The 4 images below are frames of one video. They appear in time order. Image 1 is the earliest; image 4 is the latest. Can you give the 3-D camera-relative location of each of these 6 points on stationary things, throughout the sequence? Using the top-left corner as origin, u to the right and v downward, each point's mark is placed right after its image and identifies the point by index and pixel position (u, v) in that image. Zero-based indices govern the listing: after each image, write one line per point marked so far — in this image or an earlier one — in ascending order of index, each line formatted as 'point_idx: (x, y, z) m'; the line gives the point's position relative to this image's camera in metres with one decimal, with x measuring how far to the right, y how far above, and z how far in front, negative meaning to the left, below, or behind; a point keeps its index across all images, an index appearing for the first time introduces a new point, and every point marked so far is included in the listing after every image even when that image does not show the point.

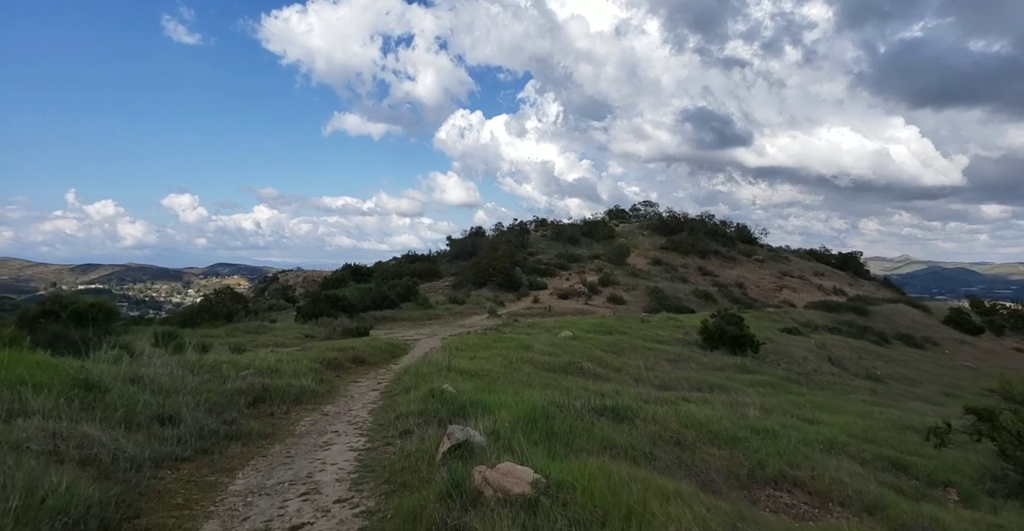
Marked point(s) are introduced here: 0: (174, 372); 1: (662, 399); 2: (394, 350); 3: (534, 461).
0: (-5.3, -1.6, +9.3) m
1: (+2.9, -2.7, +11.8) m
2: (-3.5, -2.5, +17.8) m
3: (+0.2, -1.8, +5.4) m
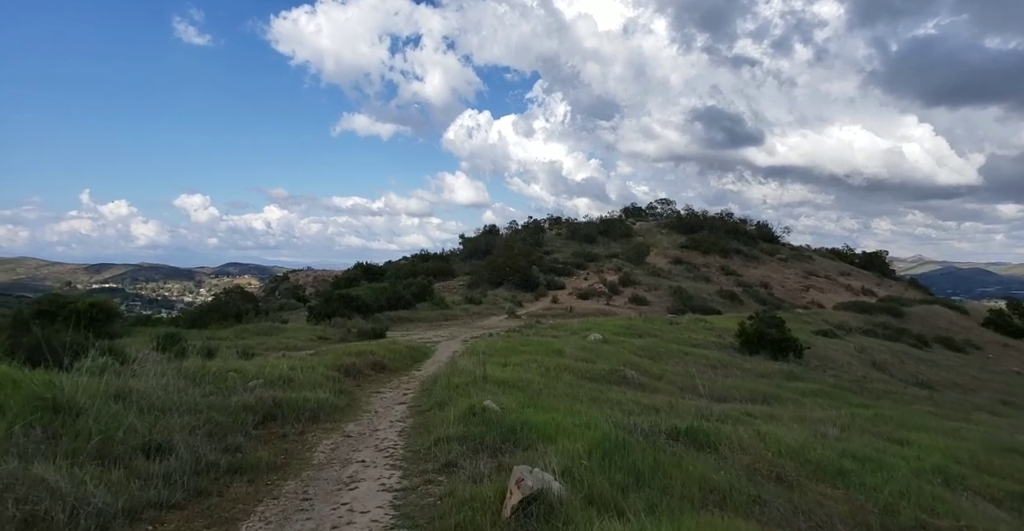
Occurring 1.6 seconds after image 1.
0: (-4.5, -1.6, +7.9) m
1: (+3.7, -2.6, +10.3) m
2: (-2.7, -2.5, +16.4) m
3: (+0.9, -1.7, +4.0) m
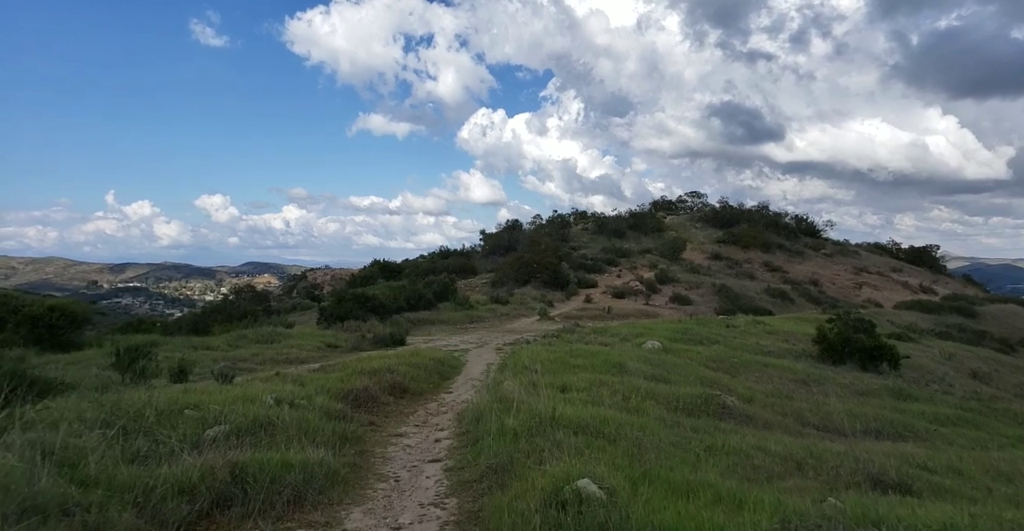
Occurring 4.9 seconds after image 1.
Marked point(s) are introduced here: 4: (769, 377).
0: (-3.6, -1.5, +4.8) m
1: (+4.7, -2.5, +6.9) m
2: (-1.6, -2.3, +13.2) m
3: (+1.7, -1.6, +0.7) m
4: (+6.8, -2.9, +15.9) m
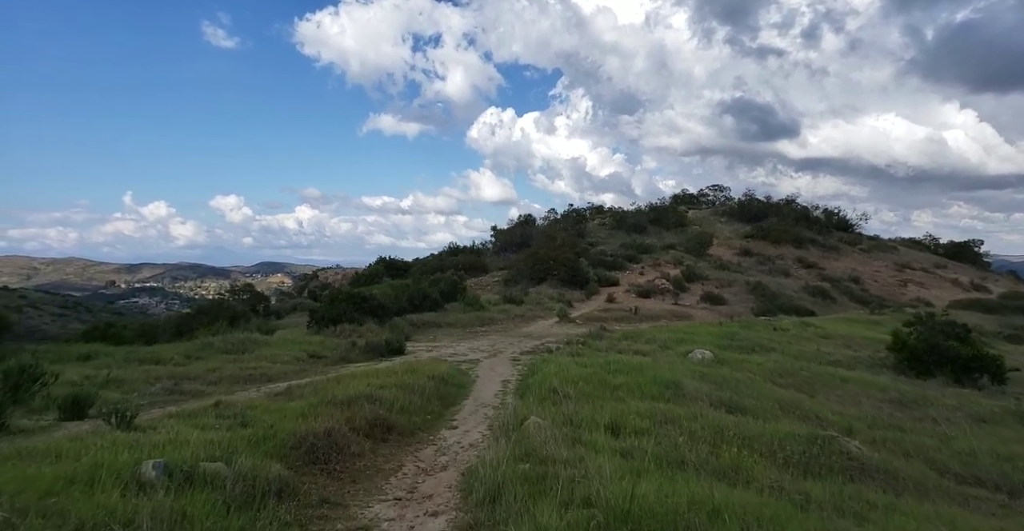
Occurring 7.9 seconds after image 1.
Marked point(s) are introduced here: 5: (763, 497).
0: (-3.4, -1.3, +1.7) m
1: (+5.0, -2.3, +3.7) m
2: (-1.1, -2.2, +10.1) m
3: (+1.8, -1.5, -2.4) m
4: (+7.3, -2.8, +12.6) m
5: (+2.1, -1.9, +5.0) m
